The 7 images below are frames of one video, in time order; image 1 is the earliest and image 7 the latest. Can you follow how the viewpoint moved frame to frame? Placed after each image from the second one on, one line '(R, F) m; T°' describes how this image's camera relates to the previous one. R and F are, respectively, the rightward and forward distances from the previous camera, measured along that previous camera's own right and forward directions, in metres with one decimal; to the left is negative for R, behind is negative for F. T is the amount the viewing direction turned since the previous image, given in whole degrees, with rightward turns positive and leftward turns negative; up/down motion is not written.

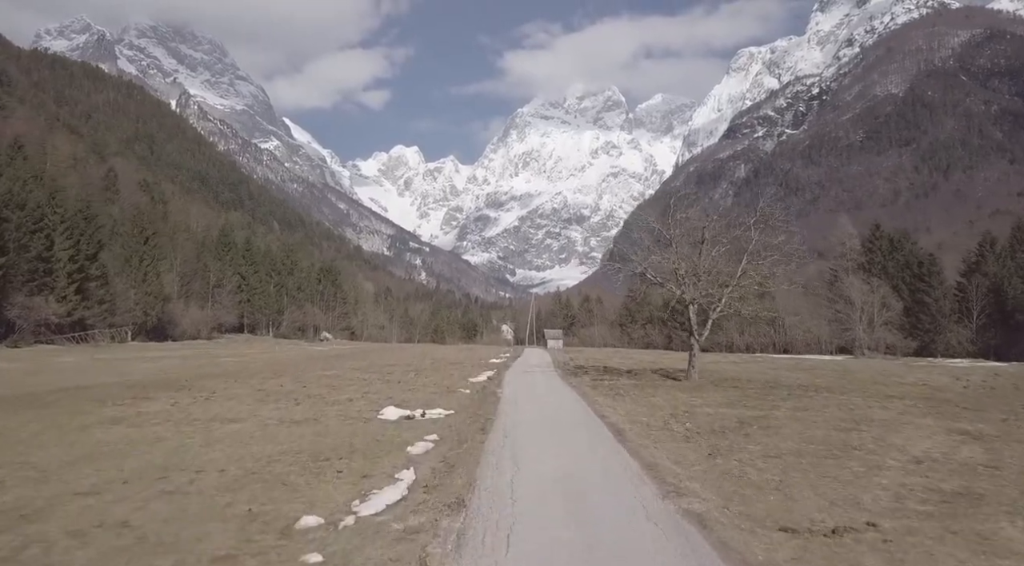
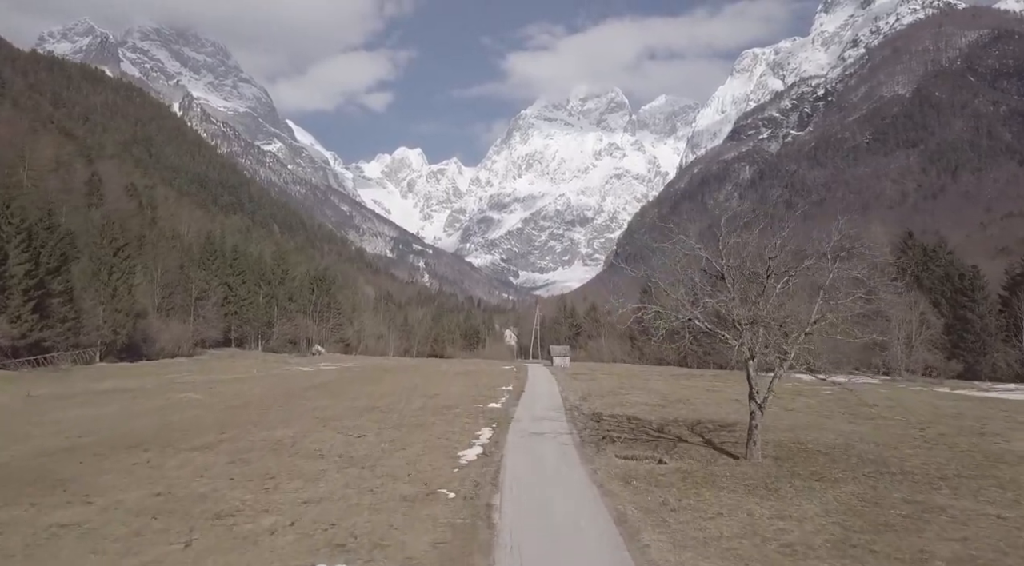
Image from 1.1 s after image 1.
(0.0, +3.3) m; 0°
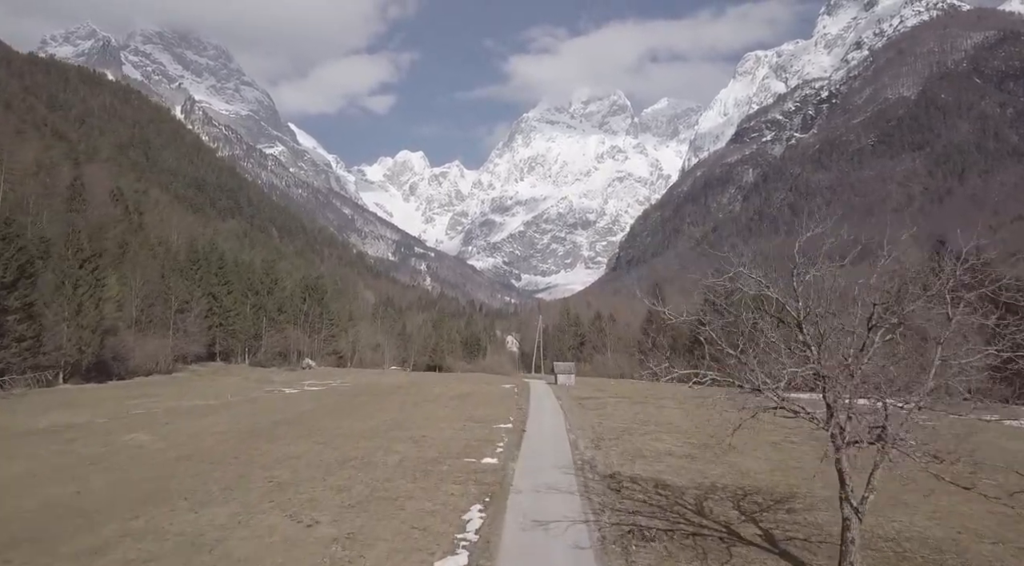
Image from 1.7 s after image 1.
(+0.1, +3.0) m; 0°
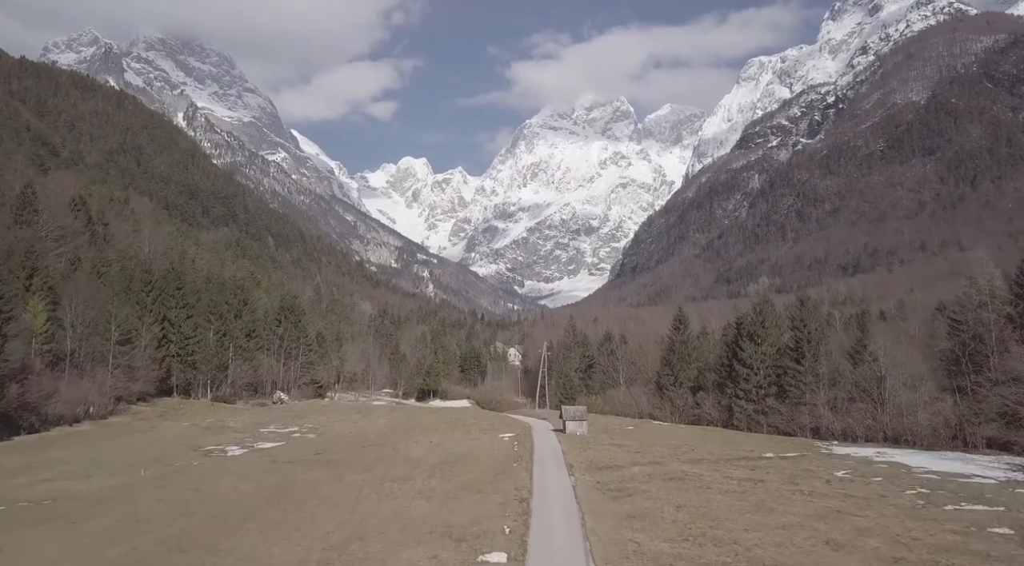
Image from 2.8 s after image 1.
(+0.2, +6.6) m; 0°
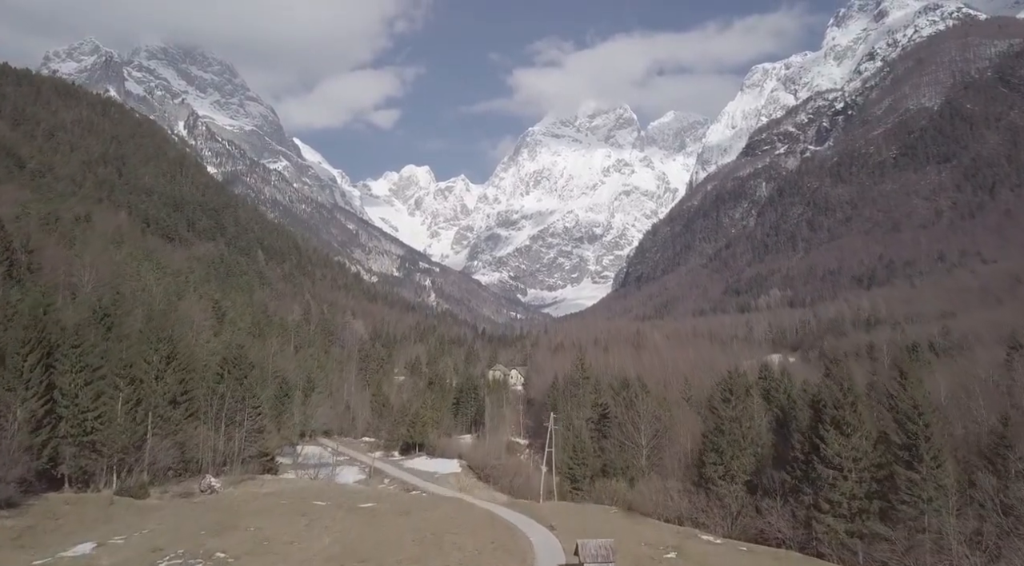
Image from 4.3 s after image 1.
(+0.3, +10.5) m; 0°
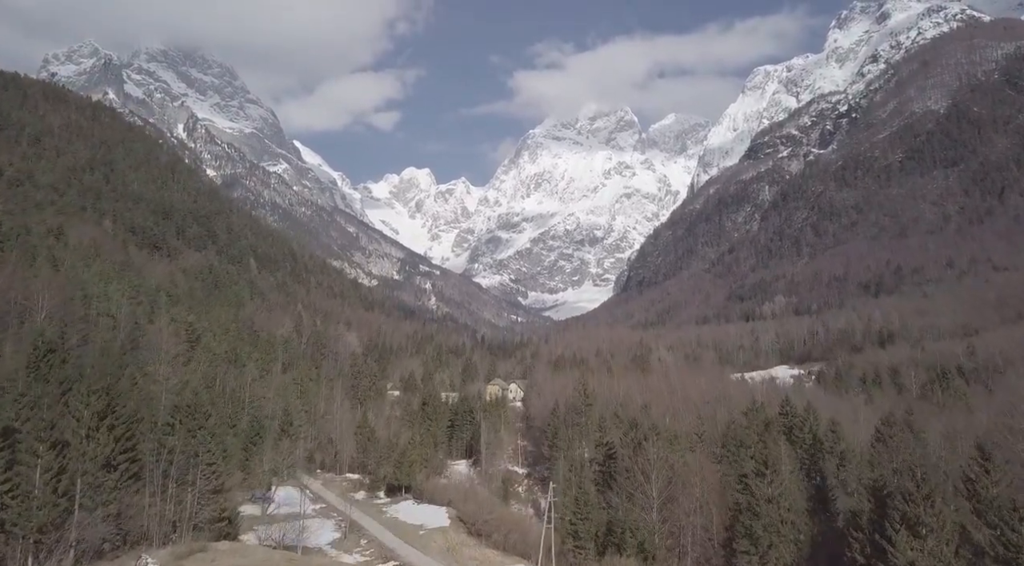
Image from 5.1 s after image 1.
(+0.4, +5.6) m; 0°
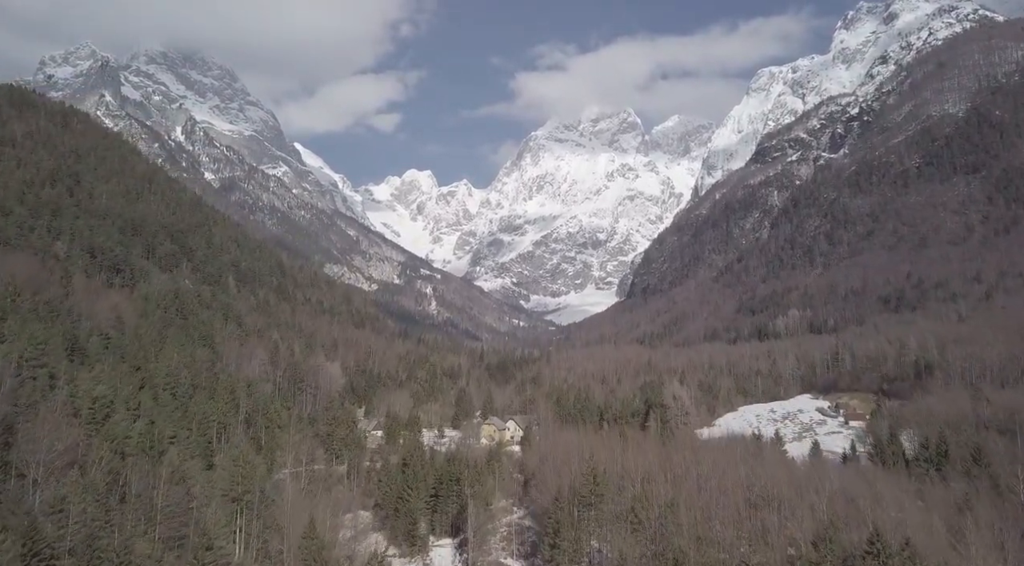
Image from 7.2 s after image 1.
(+0.9, +14.7) m; 0°
